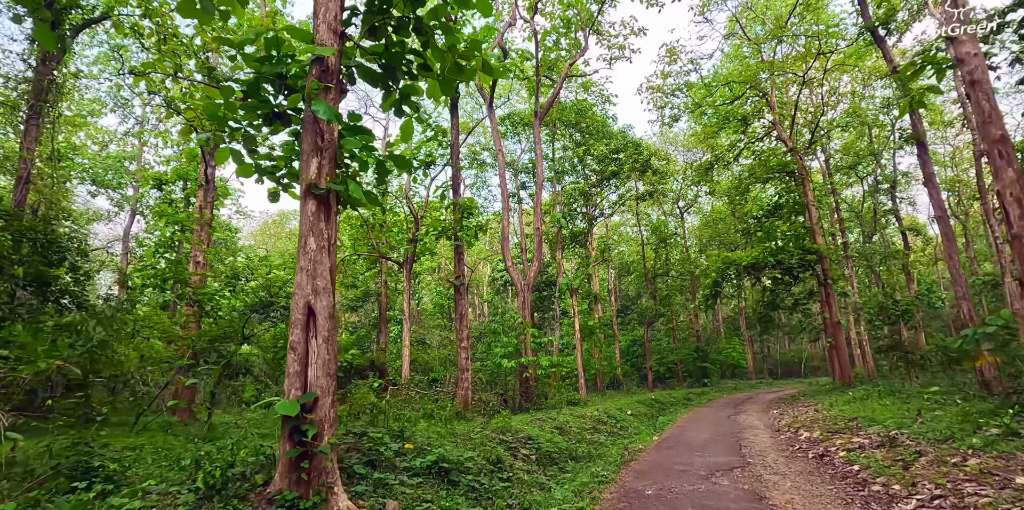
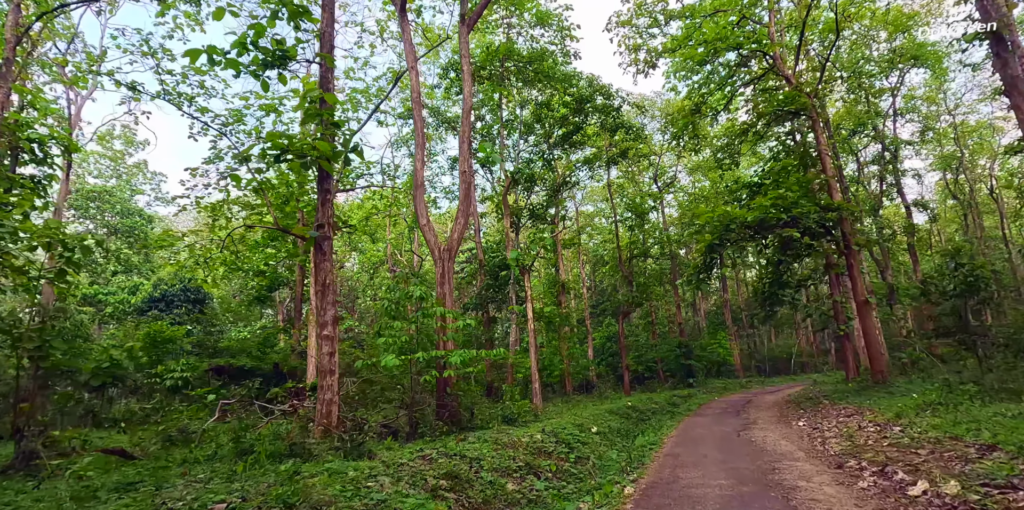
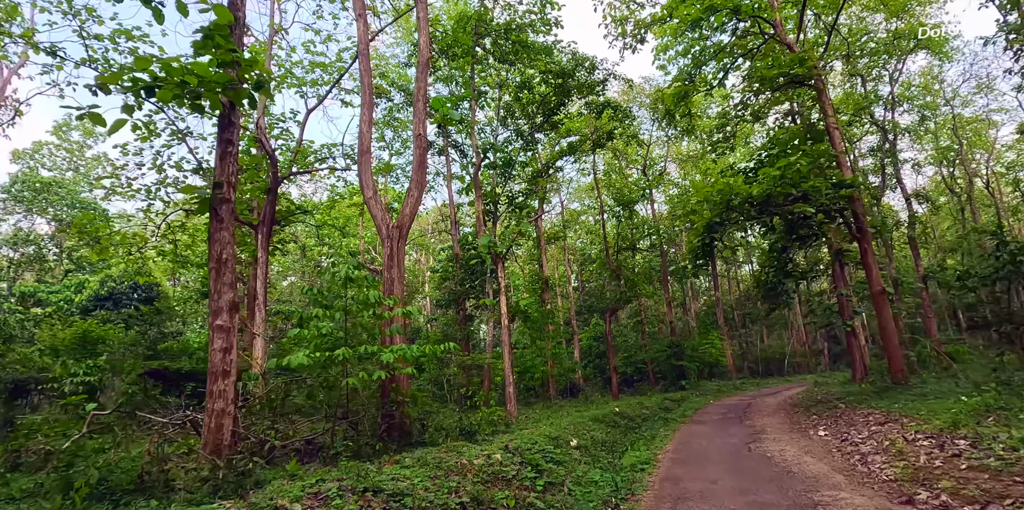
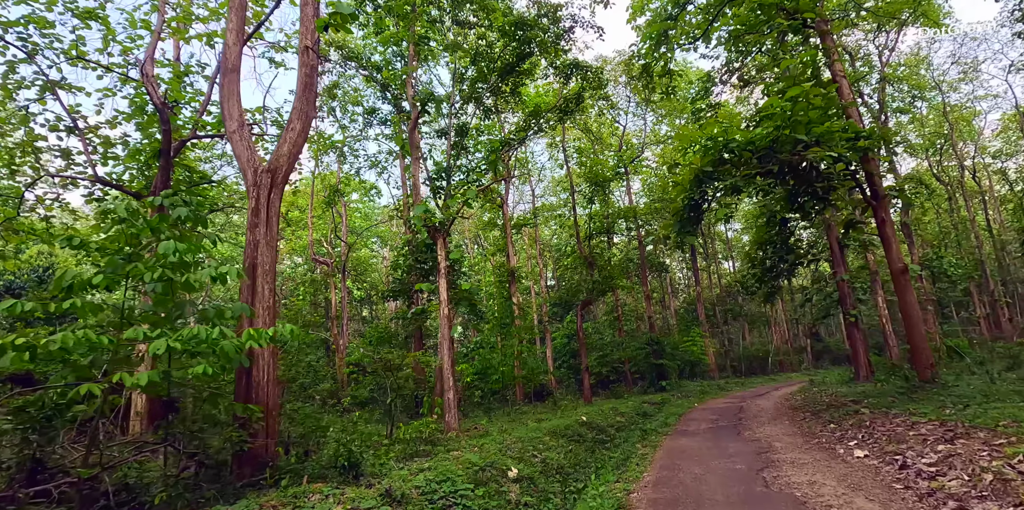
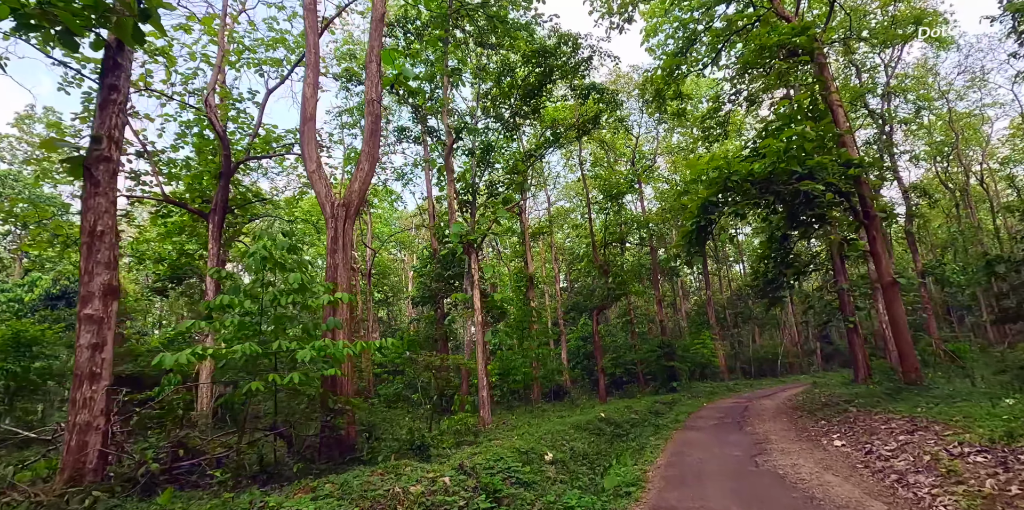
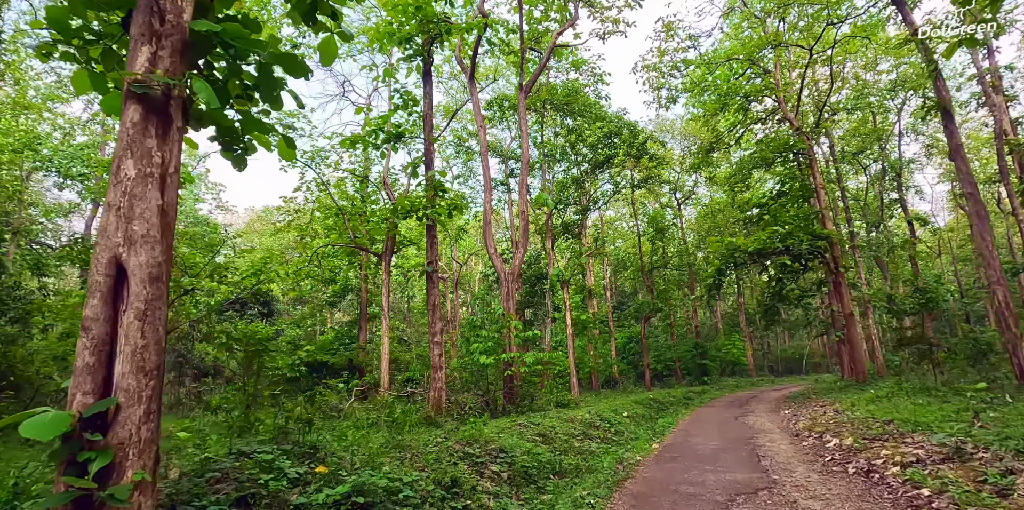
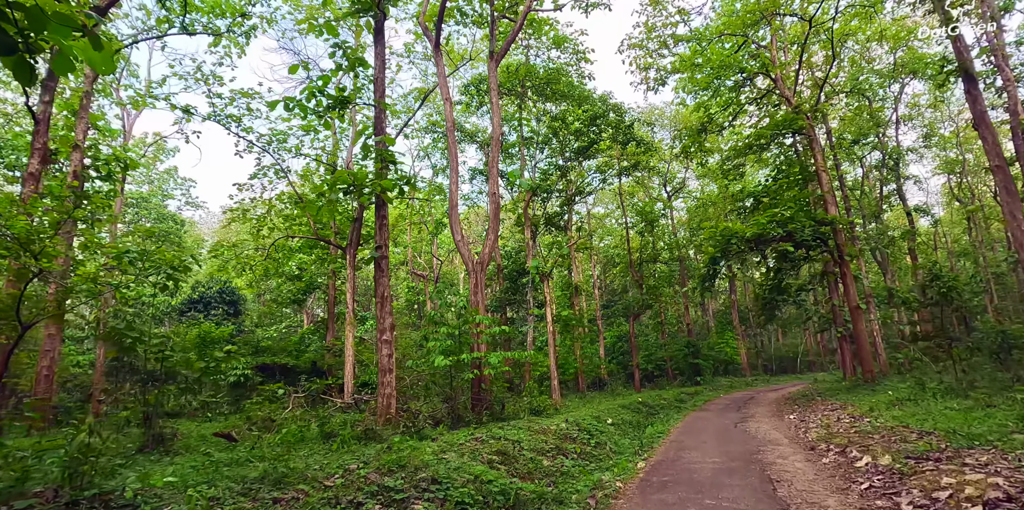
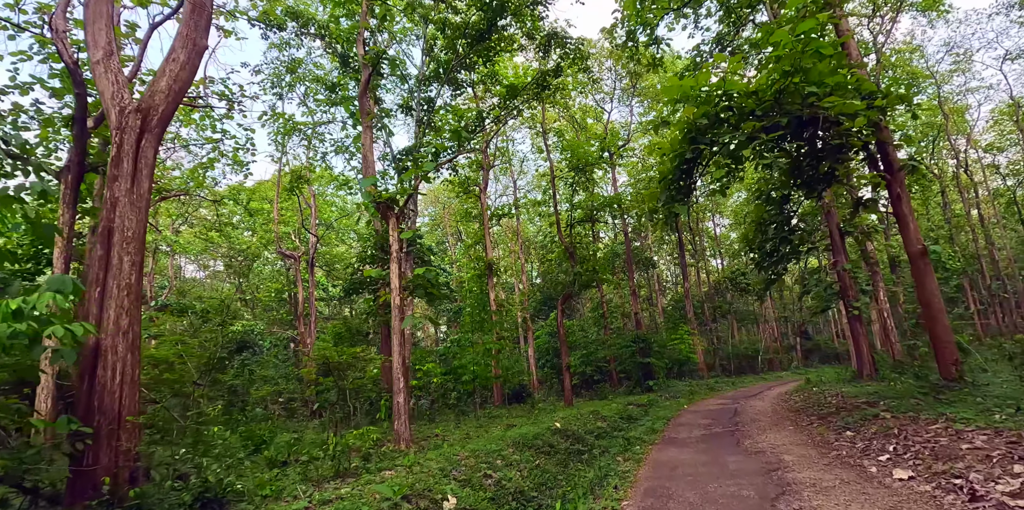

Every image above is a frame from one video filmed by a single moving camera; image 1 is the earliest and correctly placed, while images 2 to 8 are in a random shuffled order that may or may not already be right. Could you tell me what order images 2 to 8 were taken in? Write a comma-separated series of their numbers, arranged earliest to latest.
6, 7, 2, 3, 5, 4, 8
